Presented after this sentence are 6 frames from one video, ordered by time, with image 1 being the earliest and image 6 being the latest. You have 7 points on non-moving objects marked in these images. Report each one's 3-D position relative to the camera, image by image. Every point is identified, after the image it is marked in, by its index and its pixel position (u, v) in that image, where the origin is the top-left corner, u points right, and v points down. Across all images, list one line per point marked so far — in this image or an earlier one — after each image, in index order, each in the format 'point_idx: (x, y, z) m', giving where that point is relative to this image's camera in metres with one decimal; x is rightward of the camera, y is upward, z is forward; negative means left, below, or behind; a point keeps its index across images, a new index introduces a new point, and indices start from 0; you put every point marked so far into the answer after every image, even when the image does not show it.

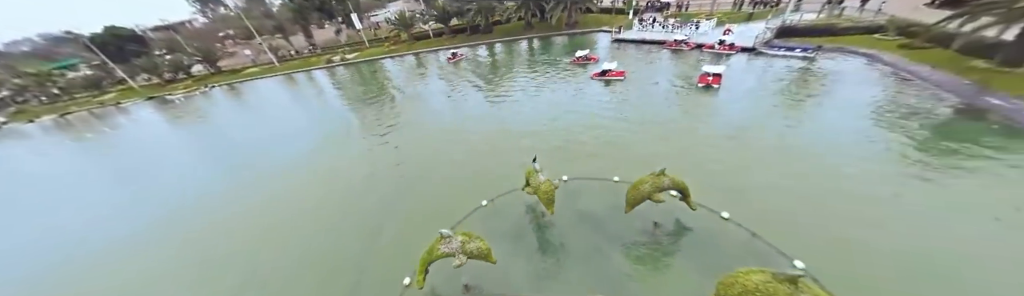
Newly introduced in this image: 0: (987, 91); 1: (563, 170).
0: (+28.6, +3.2, +15.3) m
1: (+3.3, -1.1, +16.2) m
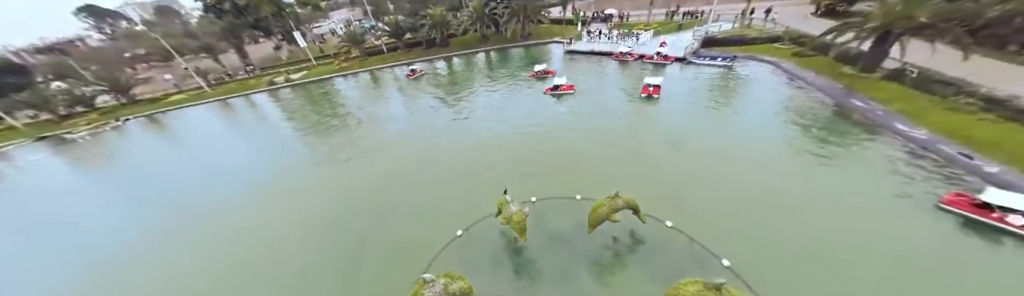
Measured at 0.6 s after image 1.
0: (+25.8, +4.4, +19.0) m
1: (+1.2, -2.6, +17.0) m
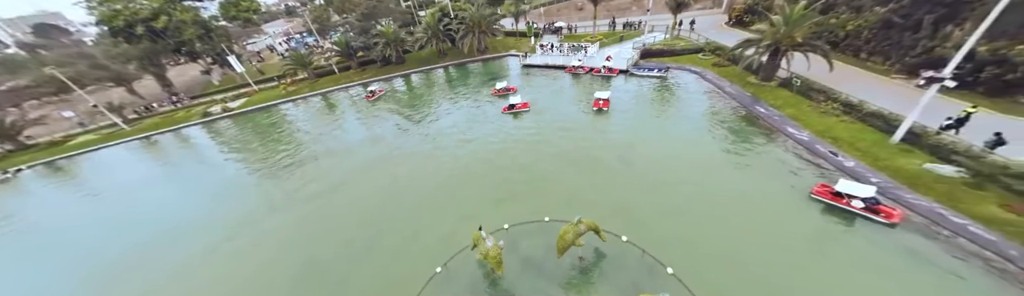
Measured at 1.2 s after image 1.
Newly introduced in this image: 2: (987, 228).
0: (+22.4, +5.2, +22.5) m
1: (-0.8, -4.7, +18.0) m
2: (+17.6, -2.9, +9.3) m
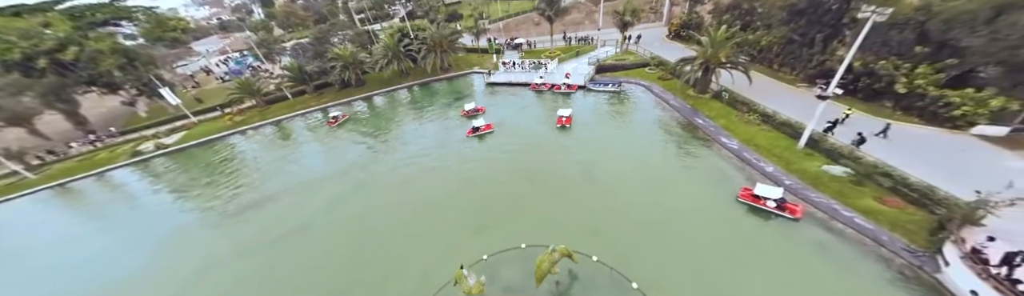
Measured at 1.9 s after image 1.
0: (+19.1, +5.1, +25.3) m
1: (-2.5, -7.0, +18.4) m
2: (+16.4, -3.3, +11.6) m
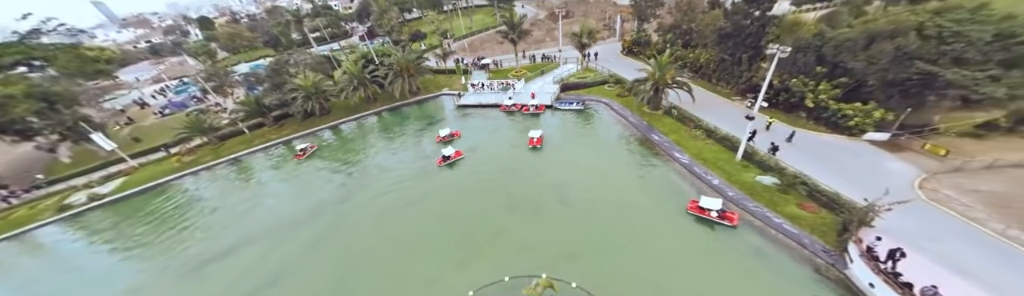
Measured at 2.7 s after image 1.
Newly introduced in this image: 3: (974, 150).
0: (+15.9, +4.3, +27.6) m
1: (-3.7, -9.8, +18.9) m
2: (+15.2, -4.2, +13.7) m
3: (+26.0, -0.1, +14.2) m
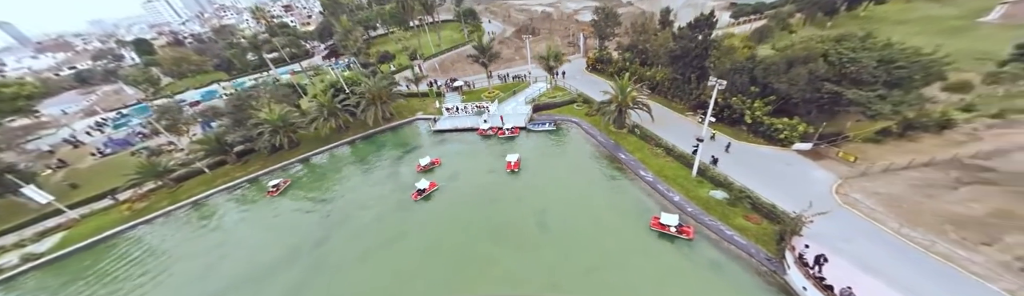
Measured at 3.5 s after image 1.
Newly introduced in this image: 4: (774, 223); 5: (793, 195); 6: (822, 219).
0: (+13.1, +3.0, +29.5) m
1: (-4.4, -12.9, +19.5) m
2: (+14.2, -5.4, +15.7) m
3: (+24.5, -0.4, +16.9) m
4: (+16.0, -4.5, +15.5) m
5: (+18.7, -2.7, +16.5) m
6: (+18.4, -4.1, +14.9) m
